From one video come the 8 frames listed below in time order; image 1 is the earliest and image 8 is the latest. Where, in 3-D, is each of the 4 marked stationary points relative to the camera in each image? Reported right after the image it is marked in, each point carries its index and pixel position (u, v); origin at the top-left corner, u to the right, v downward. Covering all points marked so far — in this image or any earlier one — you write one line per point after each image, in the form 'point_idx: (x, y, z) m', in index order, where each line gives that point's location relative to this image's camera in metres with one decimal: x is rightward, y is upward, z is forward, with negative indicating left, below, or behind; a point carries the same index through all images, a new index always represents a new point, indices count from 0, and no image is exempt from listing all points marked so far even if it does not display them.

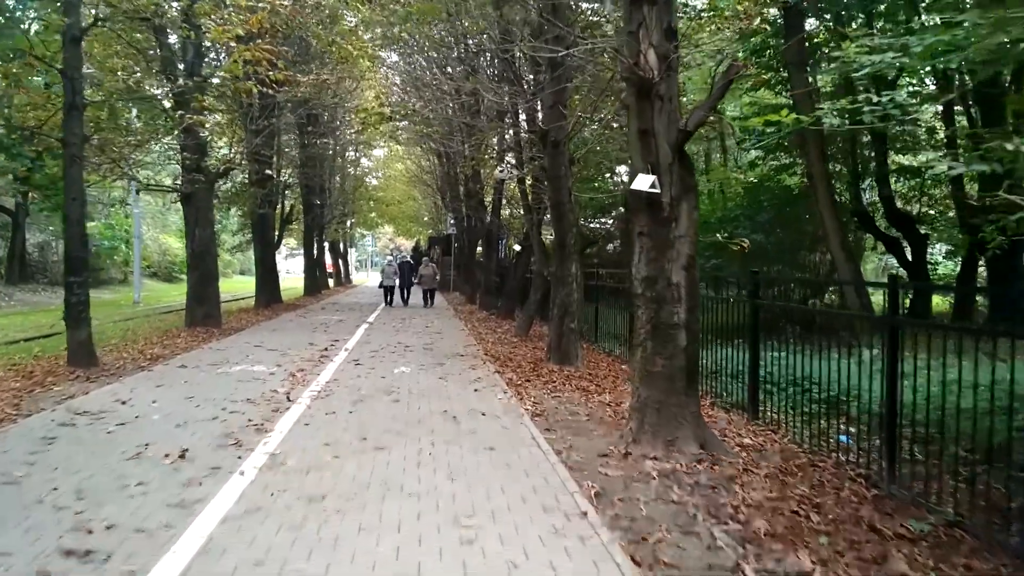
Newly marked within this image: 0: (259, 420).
0: (-2.2, -1.2, +7.8) m
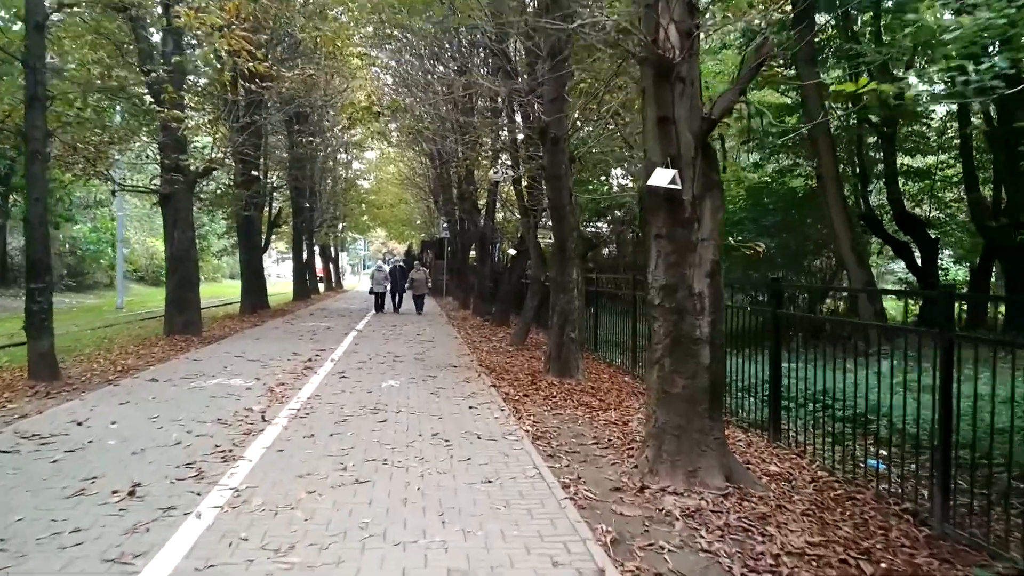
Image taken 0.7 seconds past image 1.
0: (-2.2, -1.2, +6.9) m
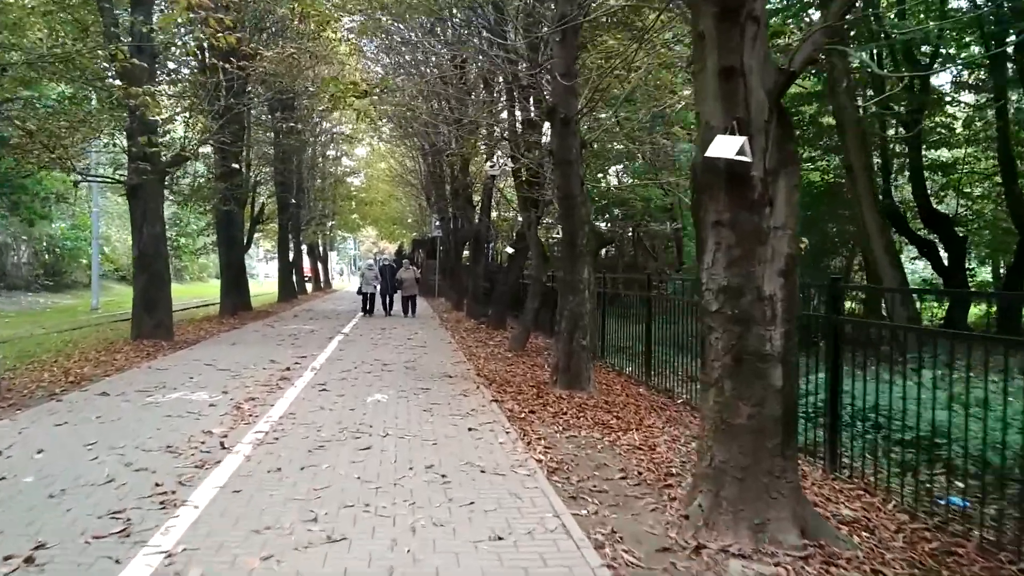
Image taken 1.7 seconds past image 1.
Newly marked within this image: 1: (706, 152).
0: (-2.1, -1.2, +5.6) m
1: (+1.0, +0.7, +4.6) m
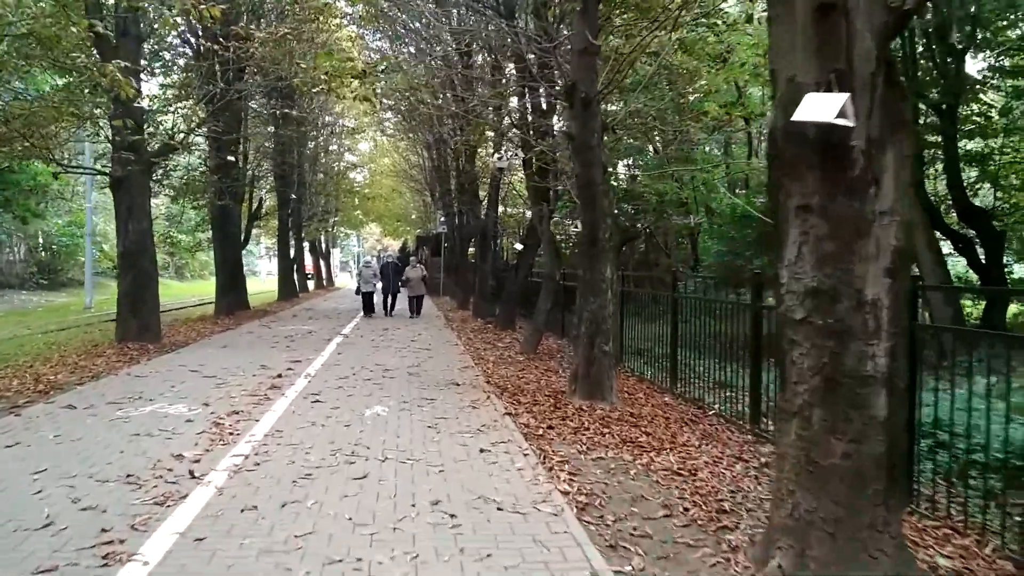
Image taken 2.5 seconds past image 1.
0: (-2.0, -1.2, +4.6) m
1: (+1.1, +0.7, +3.6) m
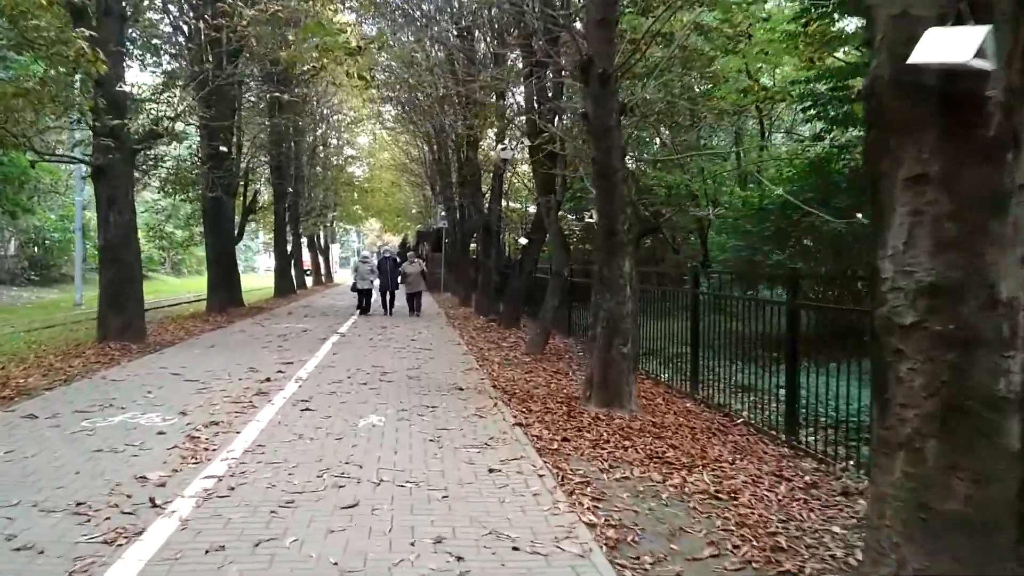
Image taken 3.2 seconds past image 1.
0: (-1.9, -1.2, +3.8) m
1: (+1.2, +0.7, +2.7) m
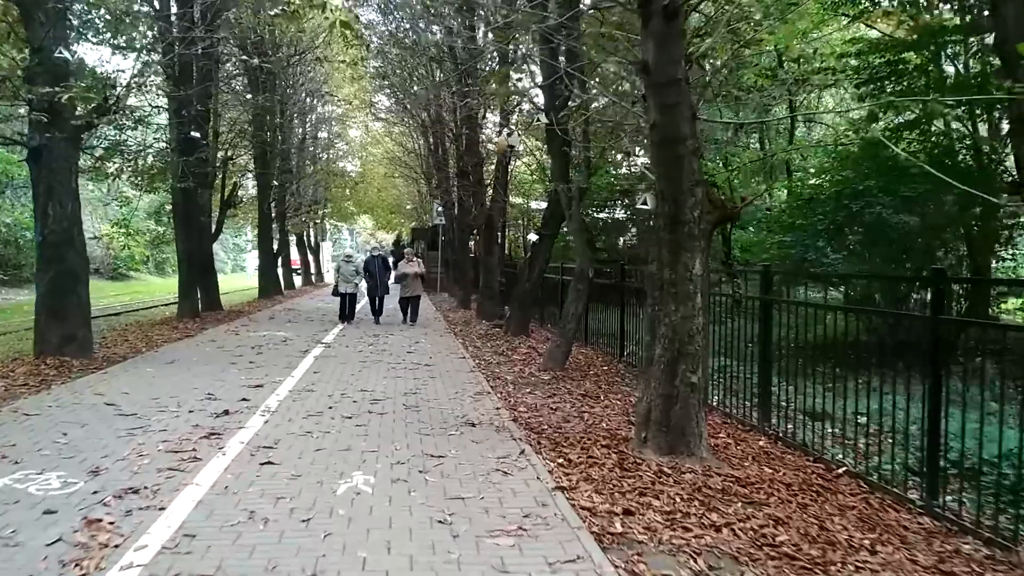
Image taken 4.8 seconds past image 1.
0: (-1.7, -1.3, +1.7) m
1: (+1.5, +0.6, +0.7) m
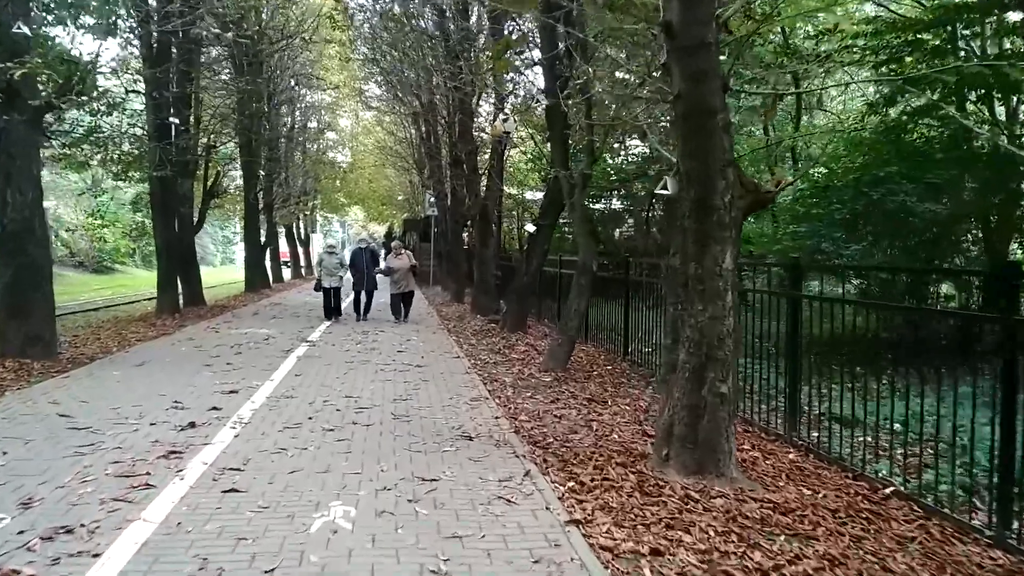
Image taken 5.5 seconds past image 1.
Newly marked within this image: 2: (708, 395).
0: (-1.6, -1.3, +0.9) m
1: (+1.5, +0.6, -0.2) m
2: (+1.2, -0.7, +5.5) m
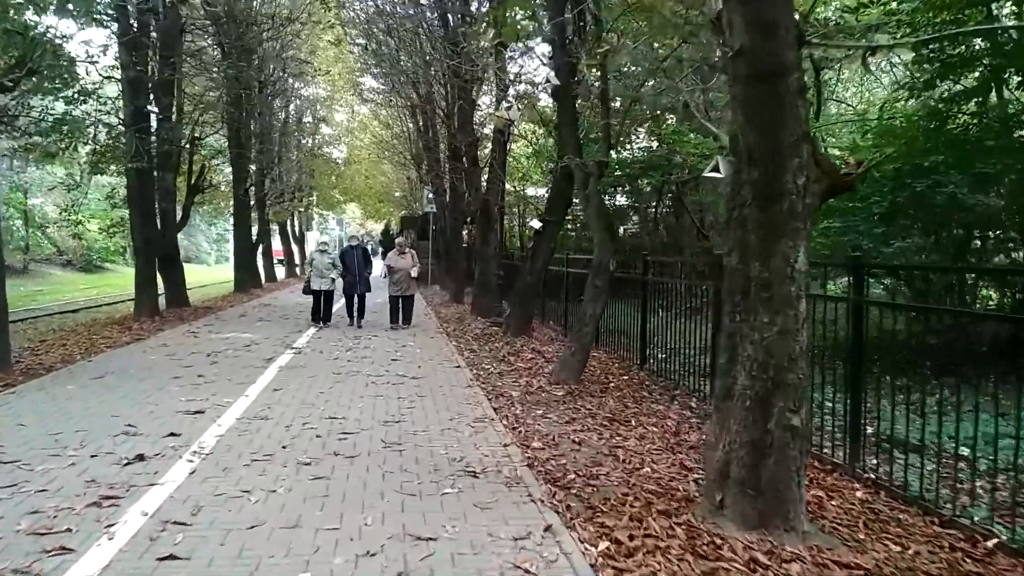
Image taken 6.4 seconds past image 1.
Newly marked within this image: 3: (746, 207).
0: (-1.5, -1.4, -0.3) m
1: (+1.6, +0.6, -1.3) m
2: (+1.3, -0.7, +4.4) m
3: (+1.2, +0.4, +4.4) m
